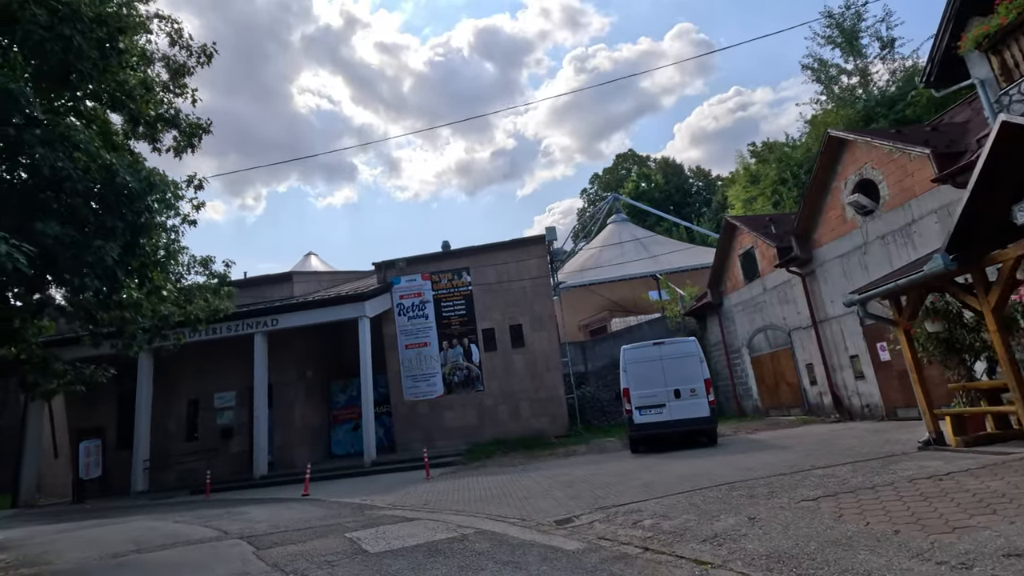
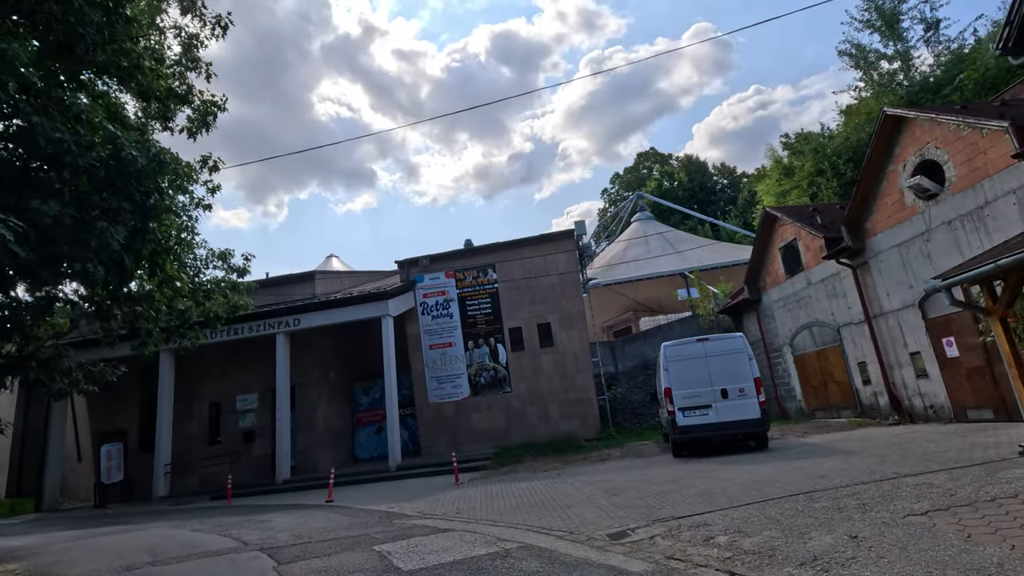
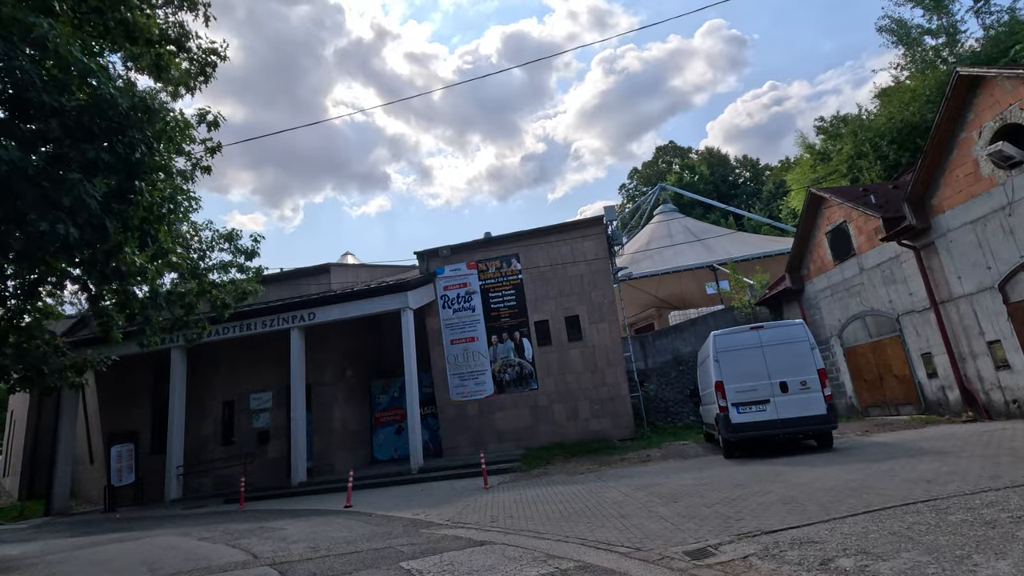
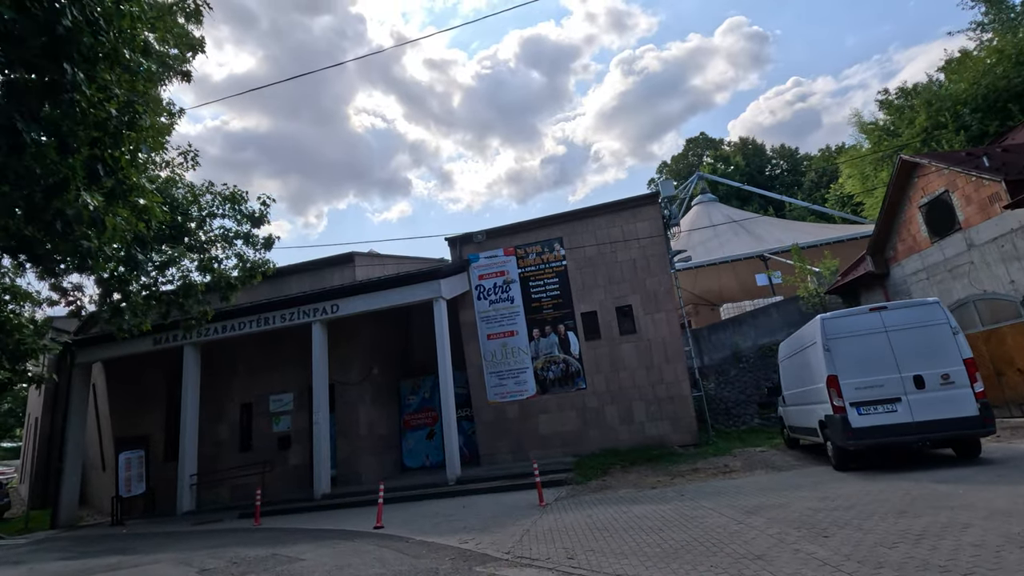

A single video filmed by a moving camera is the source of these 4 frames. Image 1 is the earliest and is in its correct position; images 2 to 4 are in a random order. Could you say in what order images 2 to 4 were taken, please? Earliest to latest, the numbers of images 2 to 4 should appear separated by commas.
2, 3, 4
